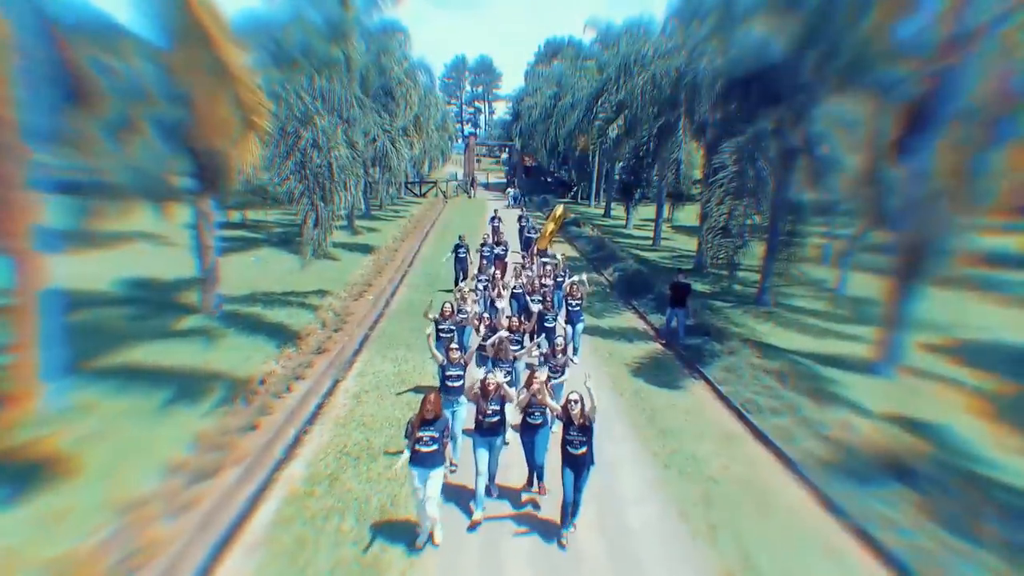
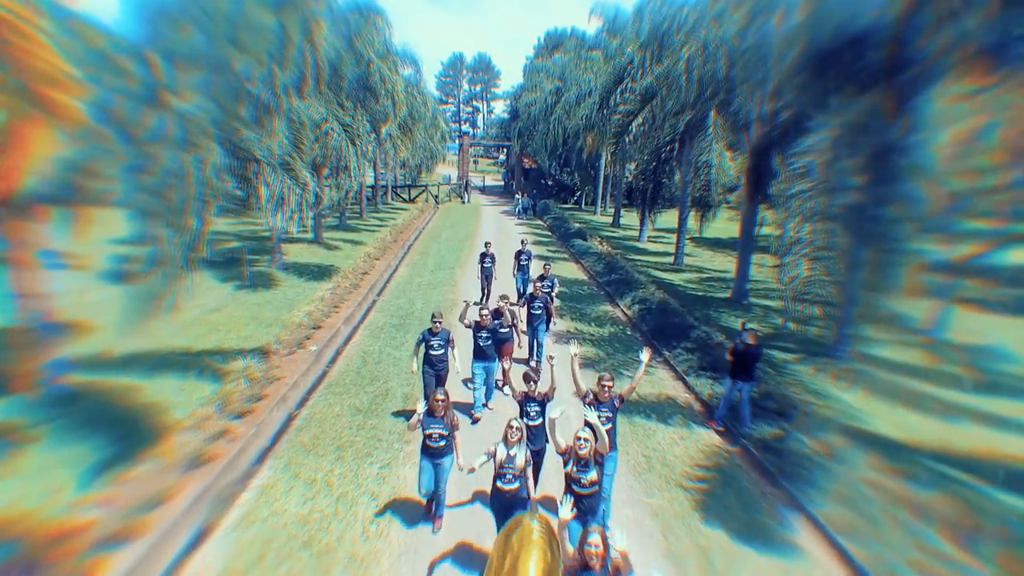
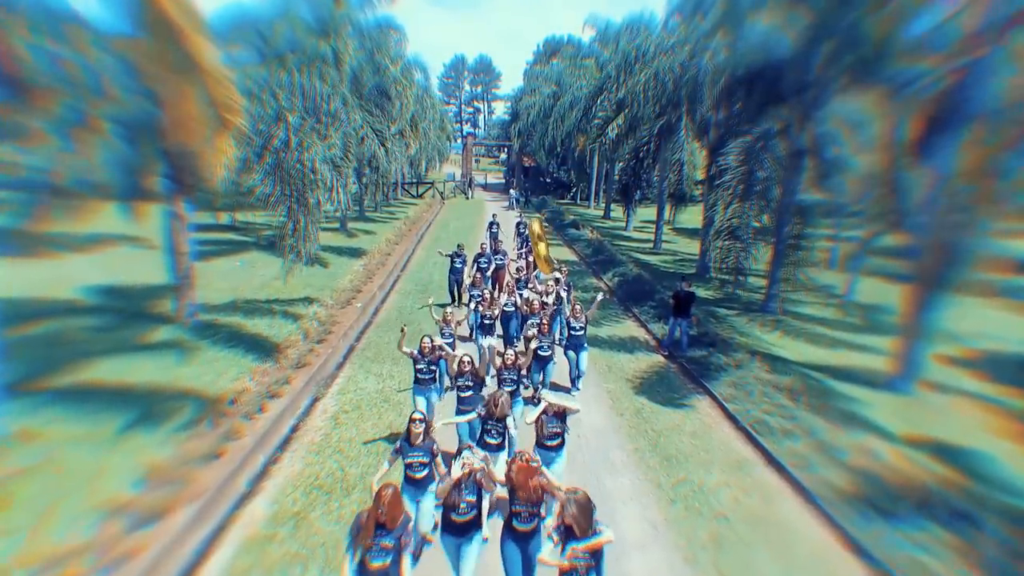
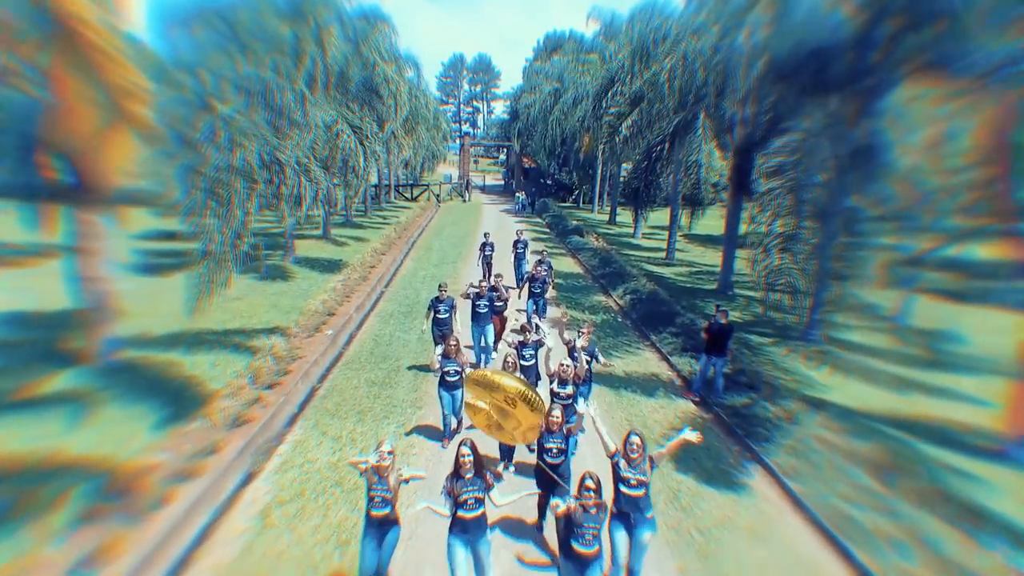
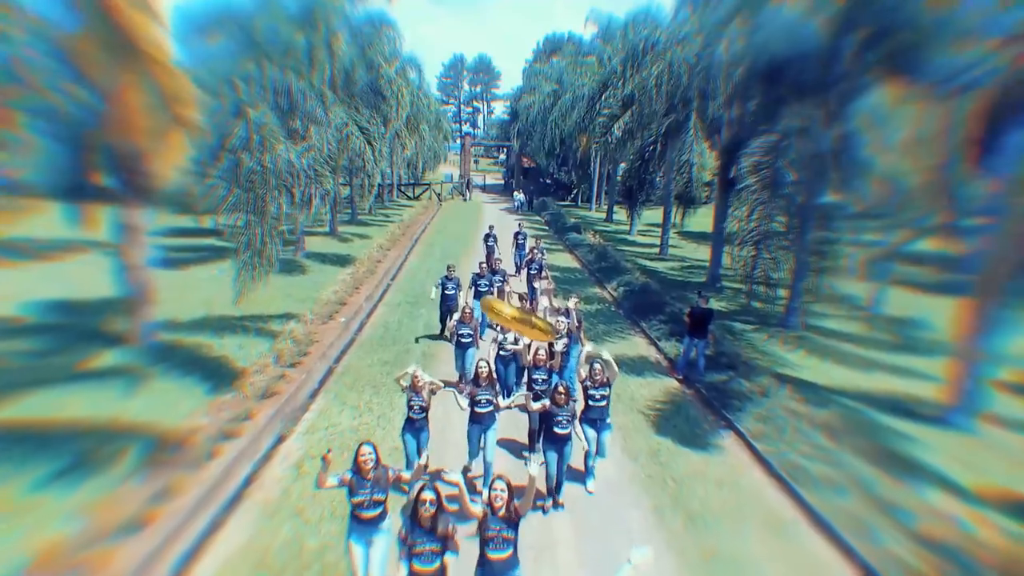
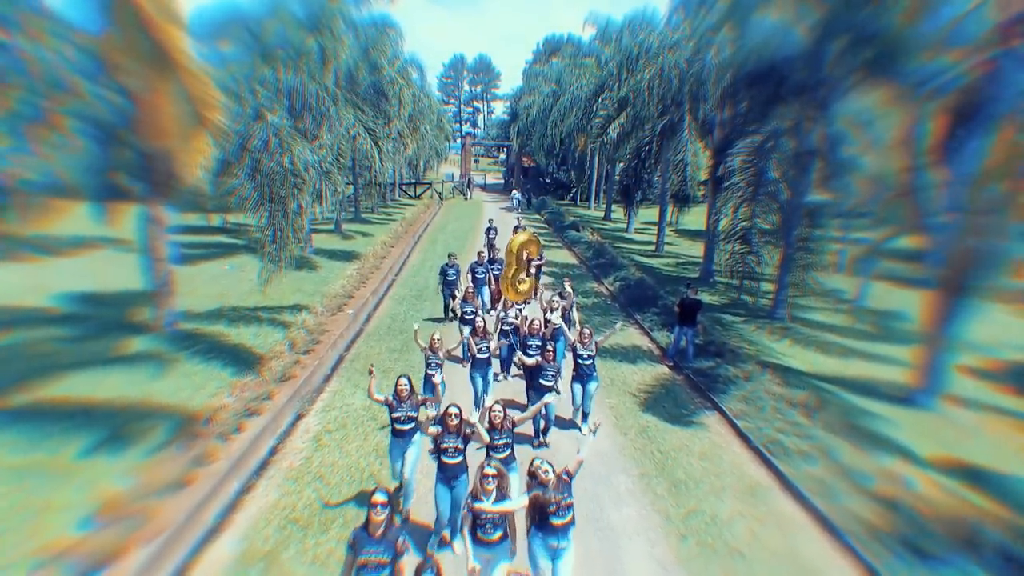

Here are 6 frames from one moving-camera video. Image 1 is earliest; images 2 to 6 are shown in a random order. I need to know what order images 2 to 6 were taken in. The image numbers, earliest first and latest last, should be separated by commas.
3, 6, 5, 4, 2
